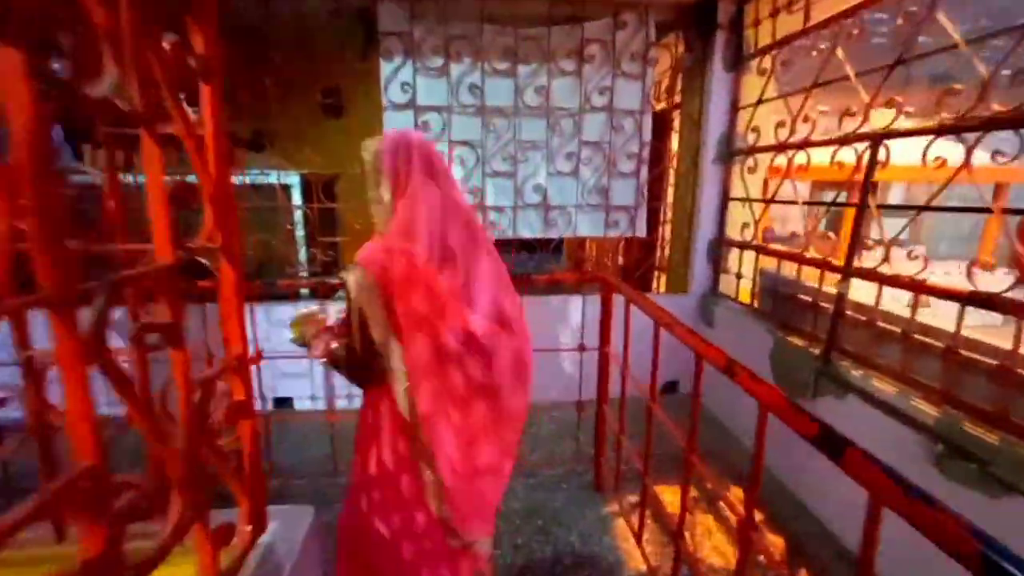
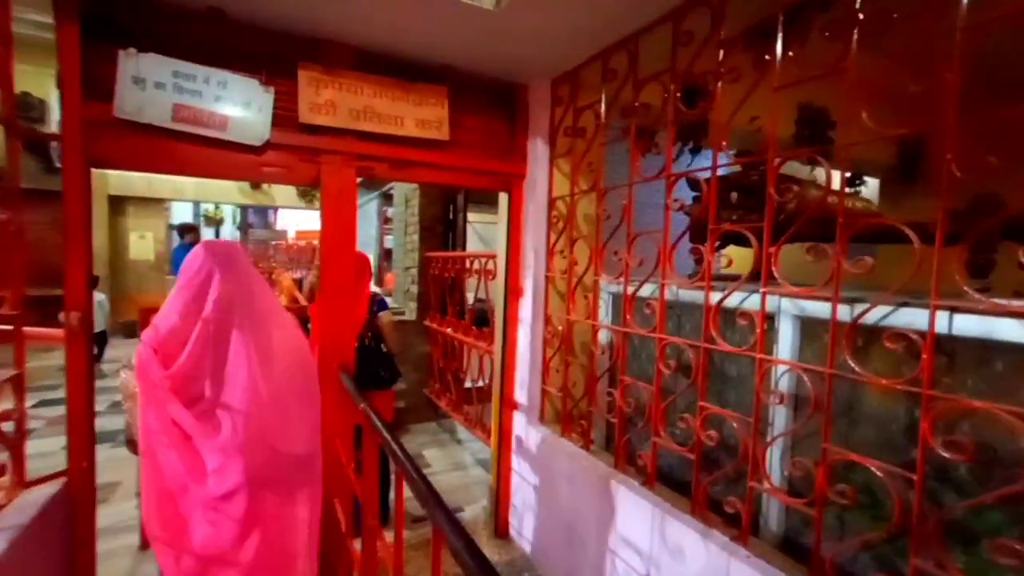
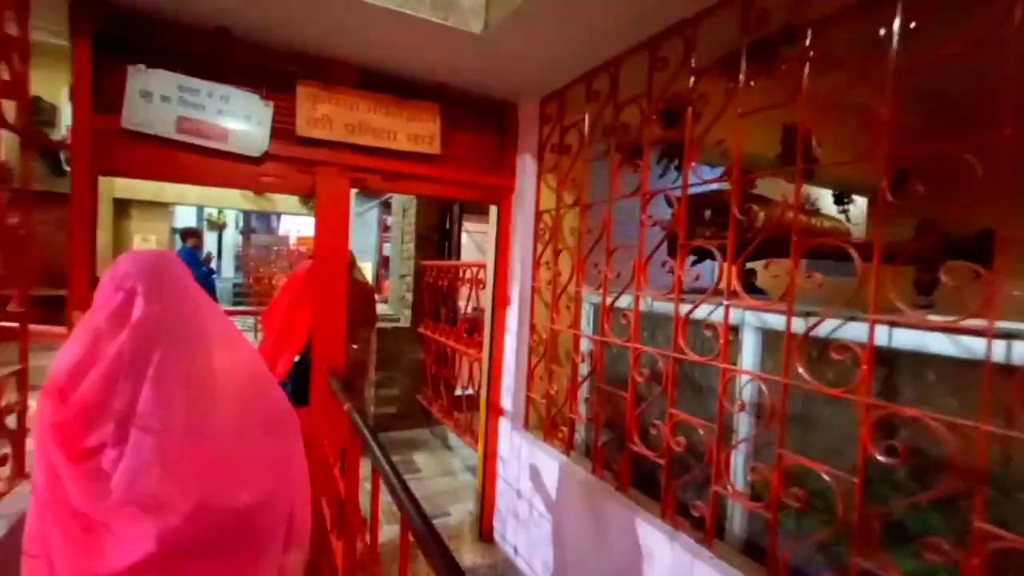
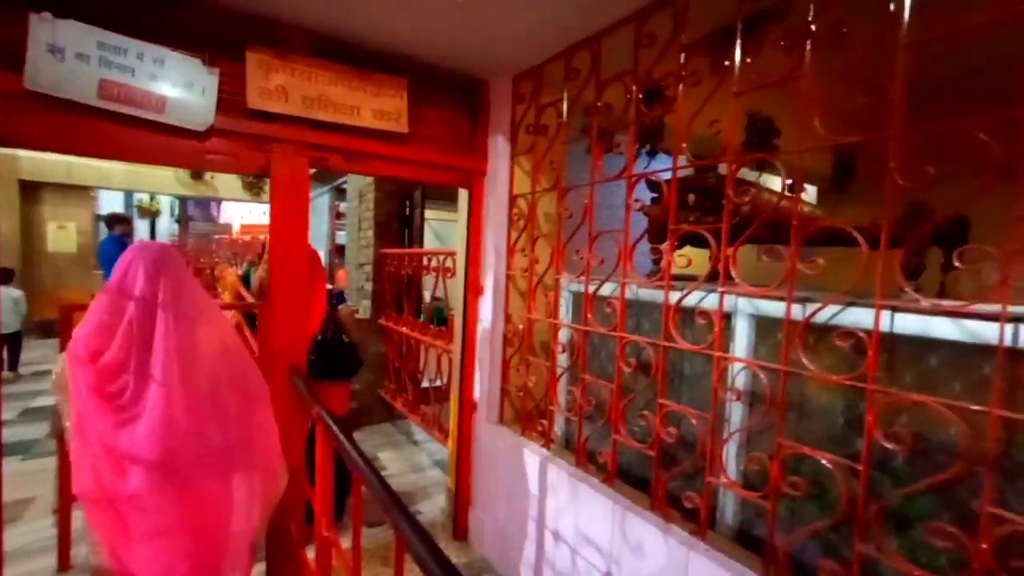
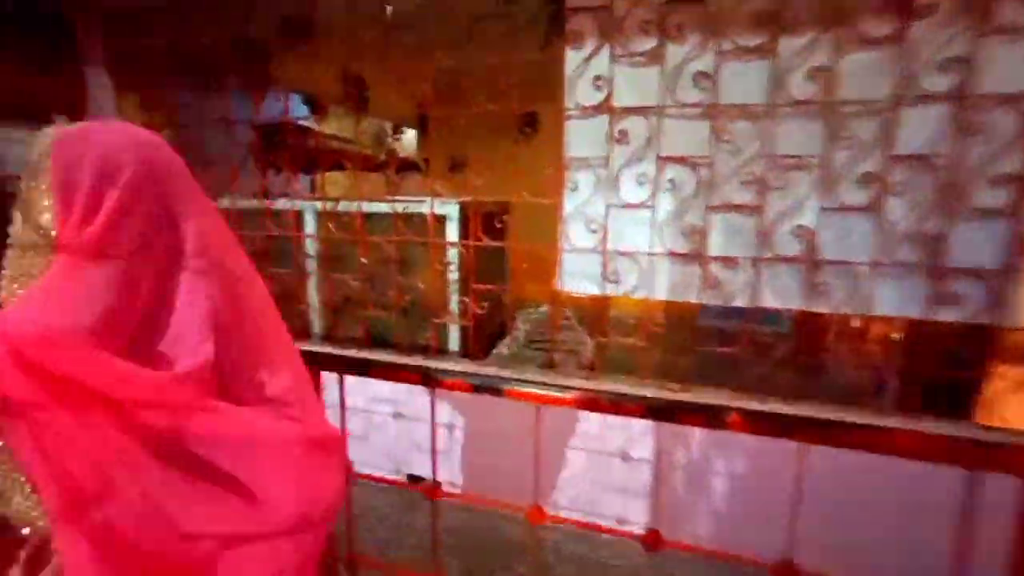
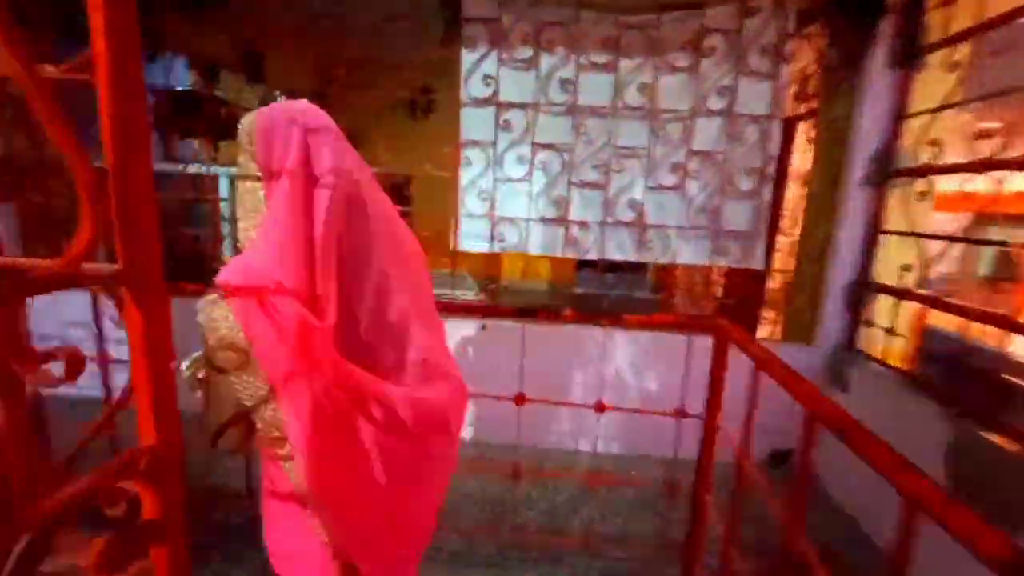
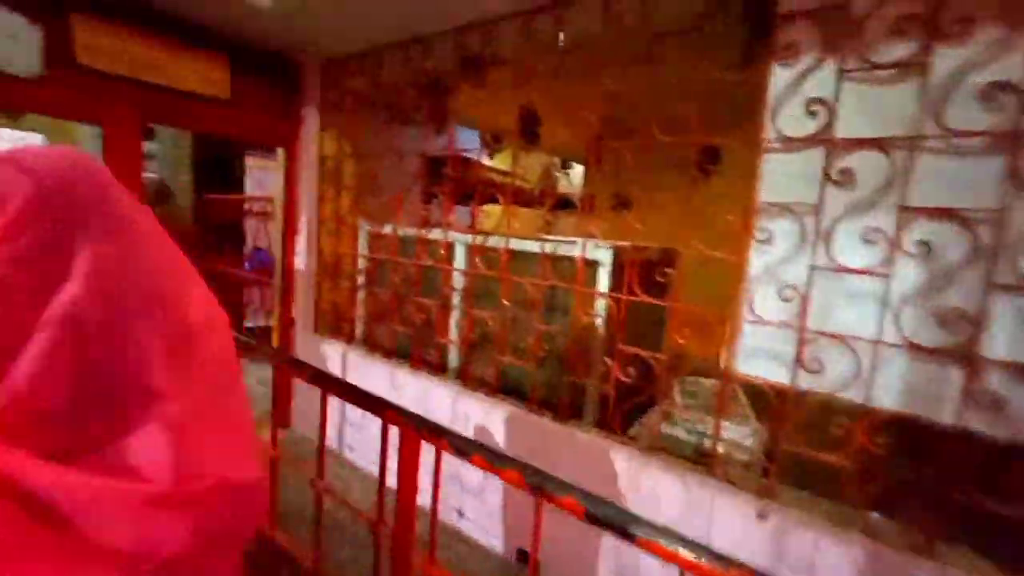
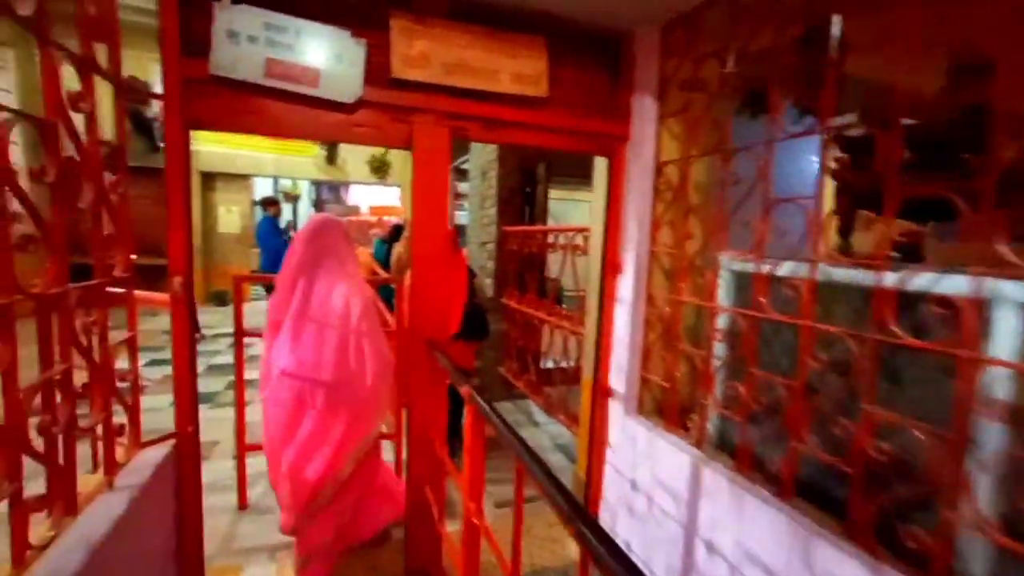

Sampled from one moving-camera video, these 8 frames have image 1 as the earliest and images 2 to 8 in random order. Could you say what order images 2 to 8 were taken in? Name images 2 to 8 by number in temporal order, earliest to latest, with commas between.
6, 5, 7, 3, 2, 4, 8
